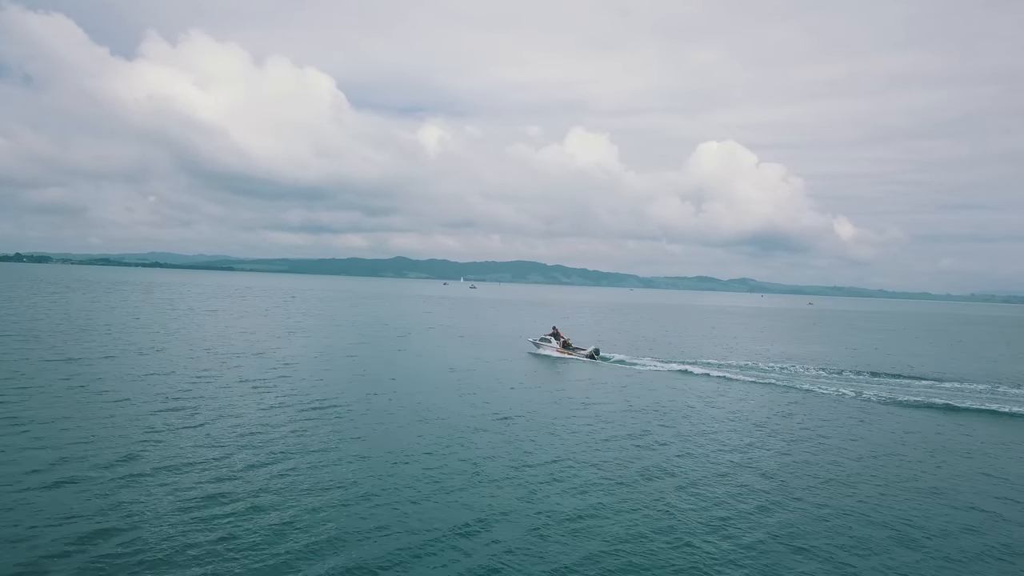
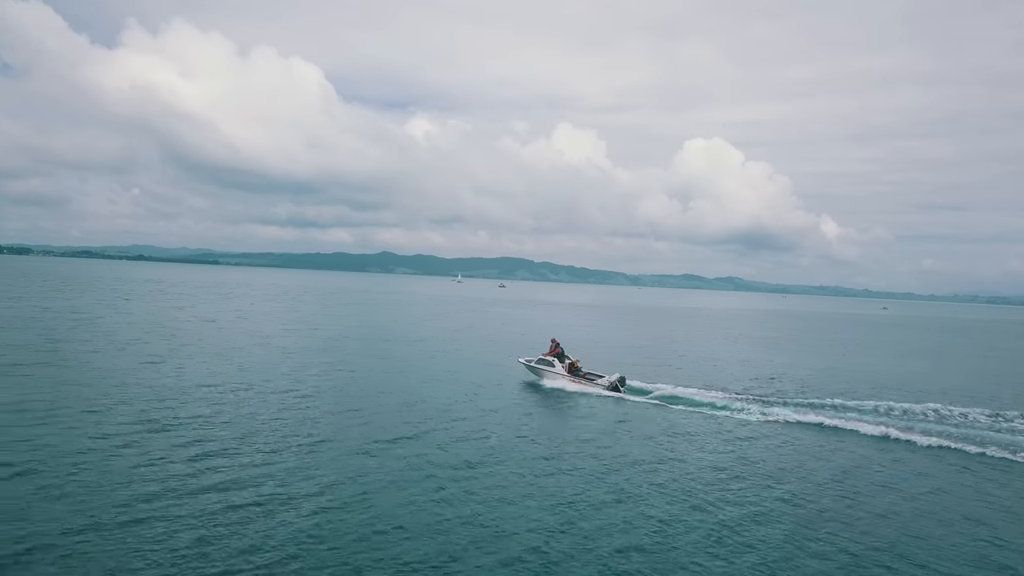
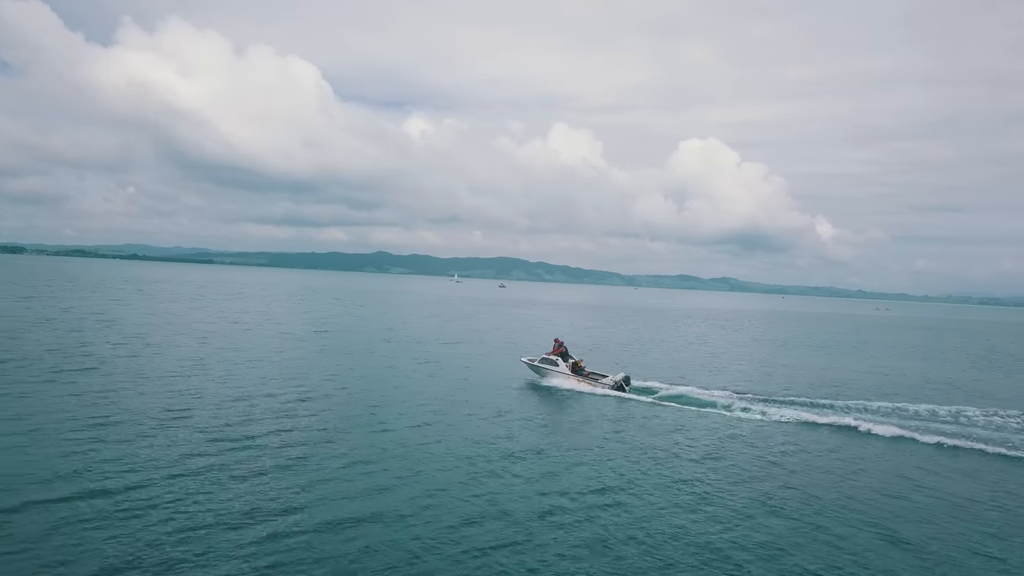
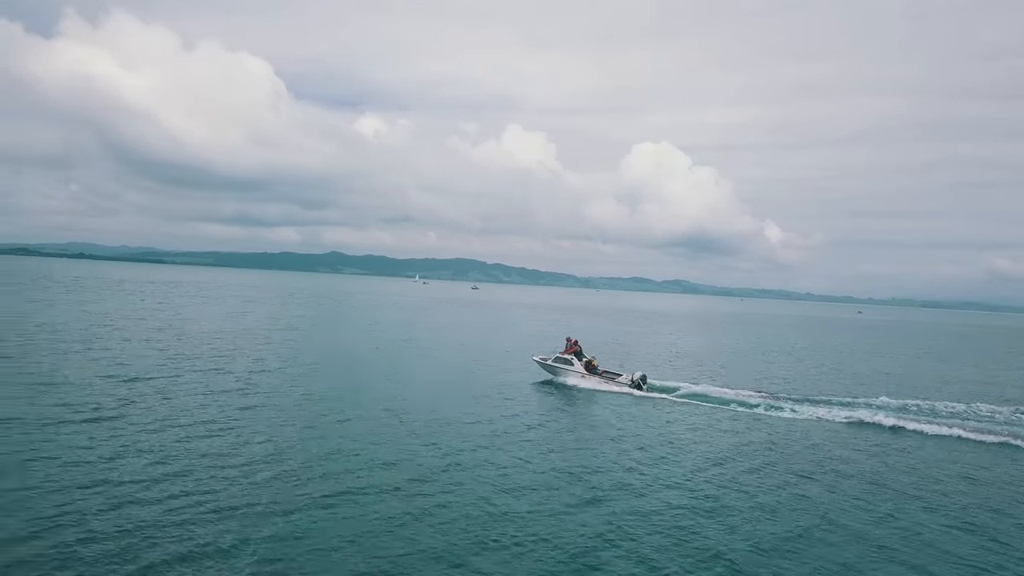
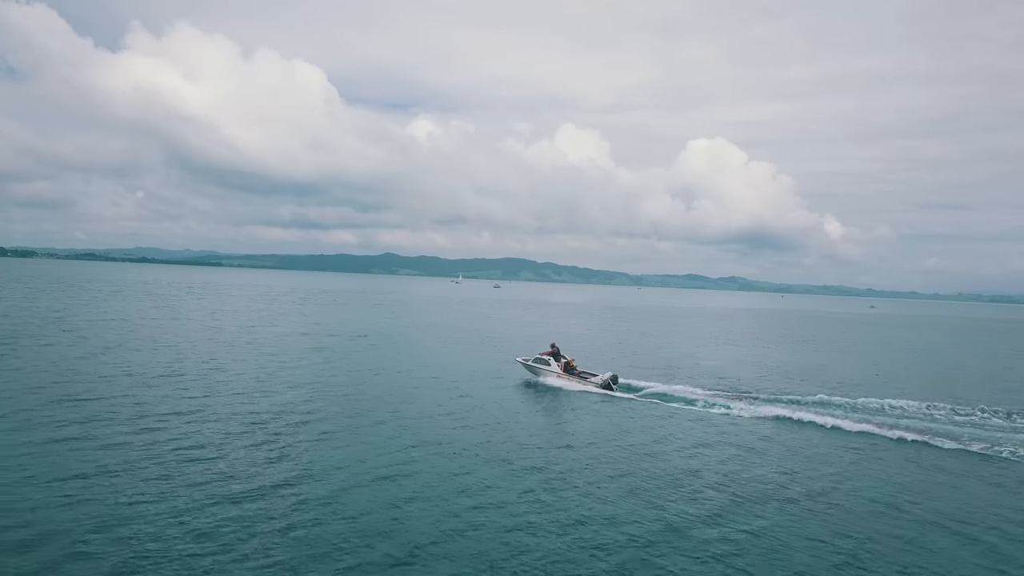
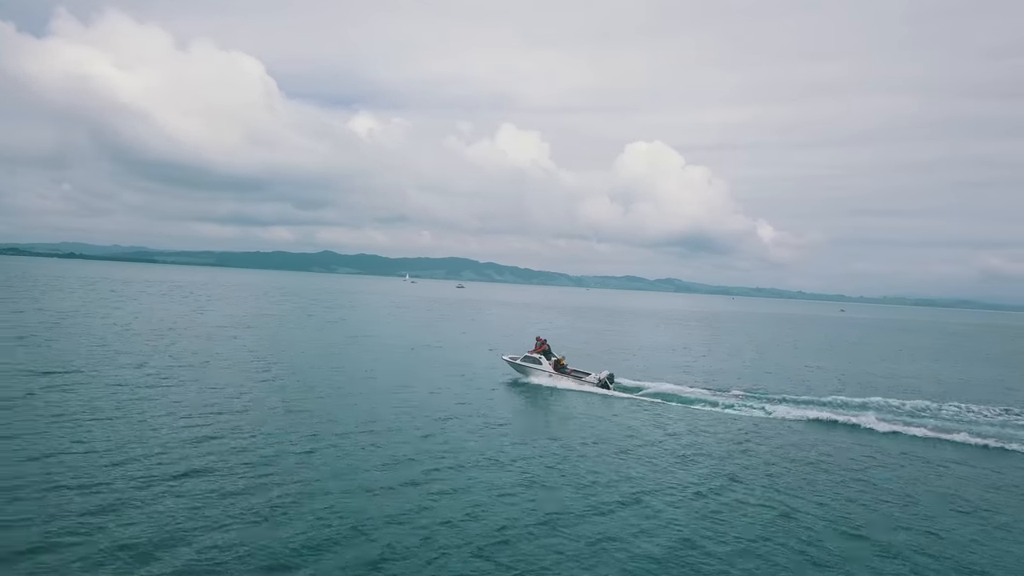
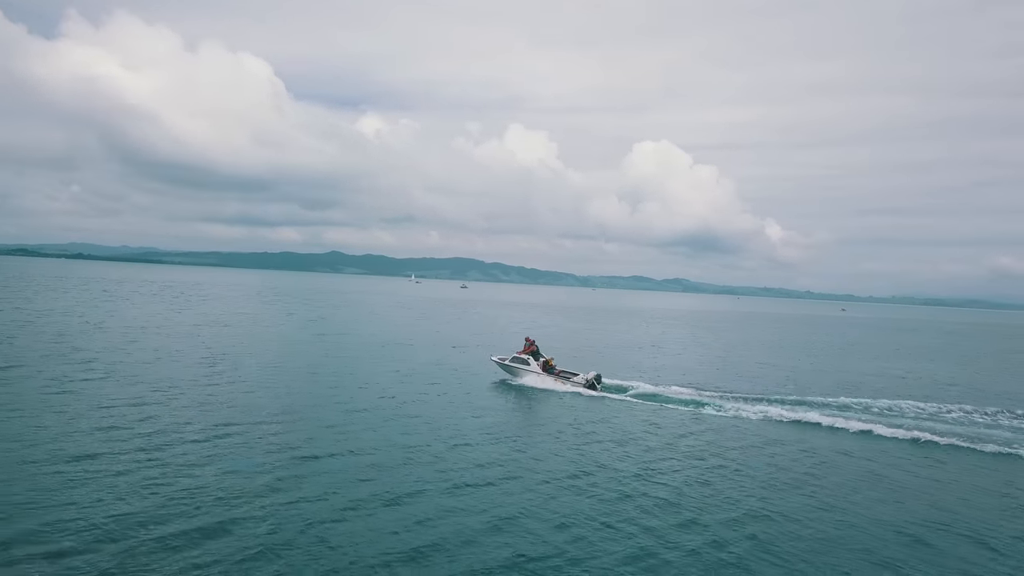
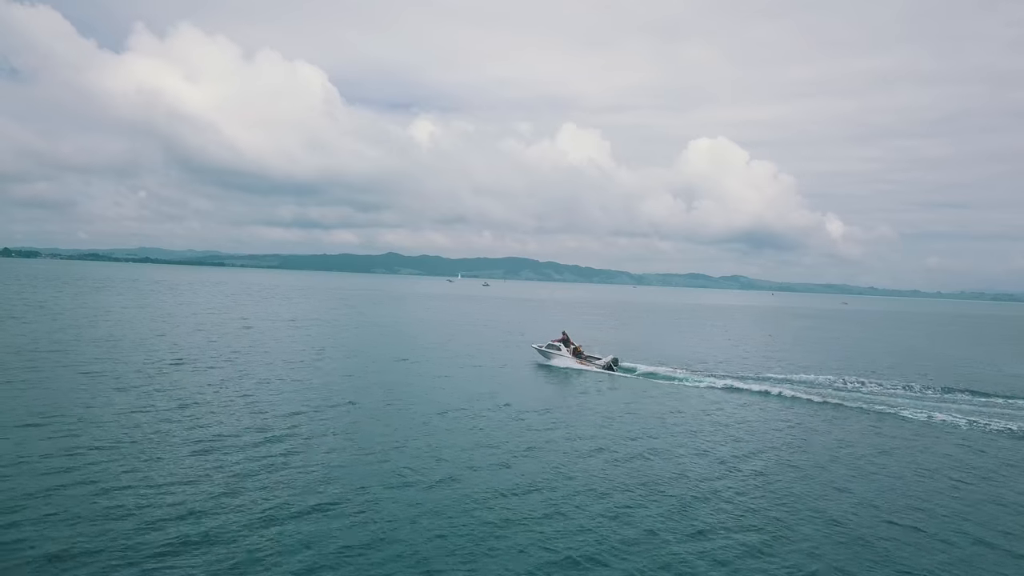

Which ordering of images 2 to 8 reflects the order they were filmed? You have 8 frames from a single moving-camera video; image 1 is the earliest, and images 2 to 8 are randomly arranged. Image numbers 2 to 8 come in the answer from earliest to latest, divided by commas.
8, 5, 2, 3, 7, 6, 4
